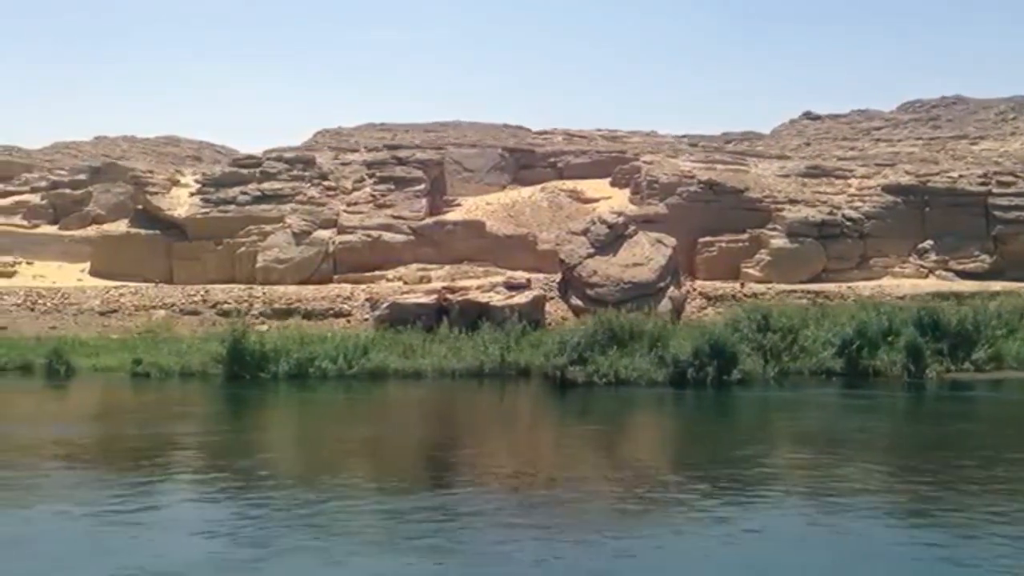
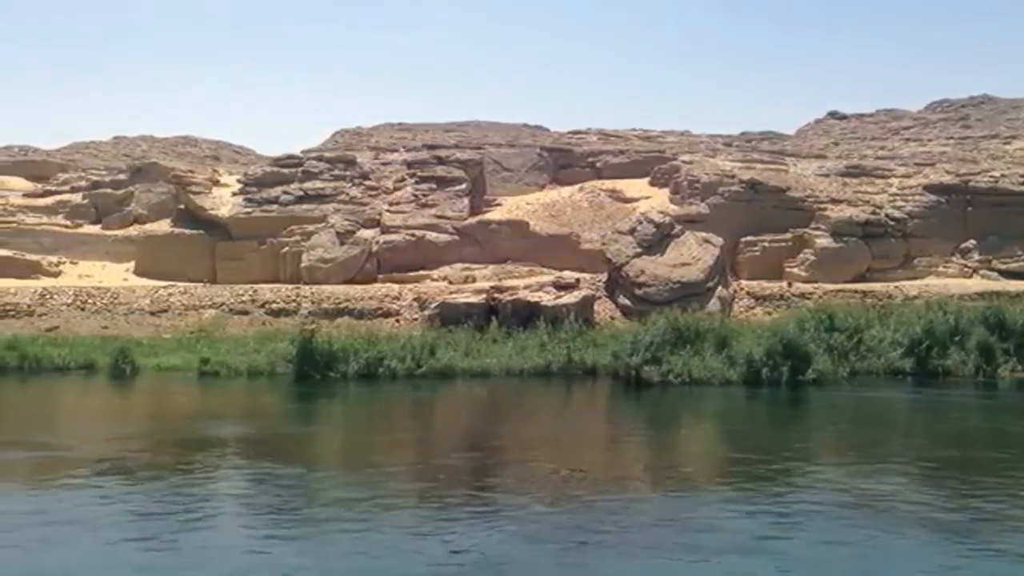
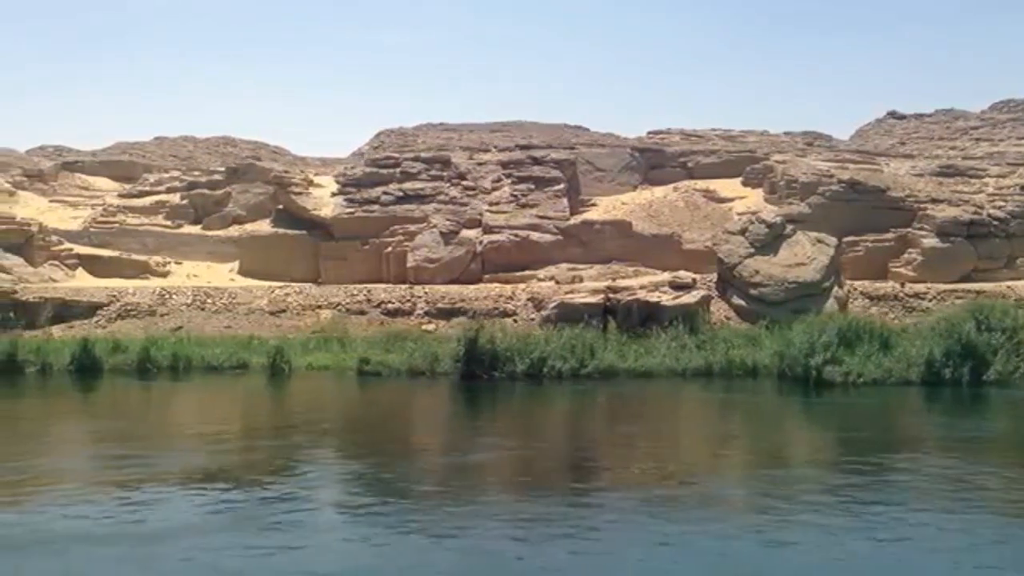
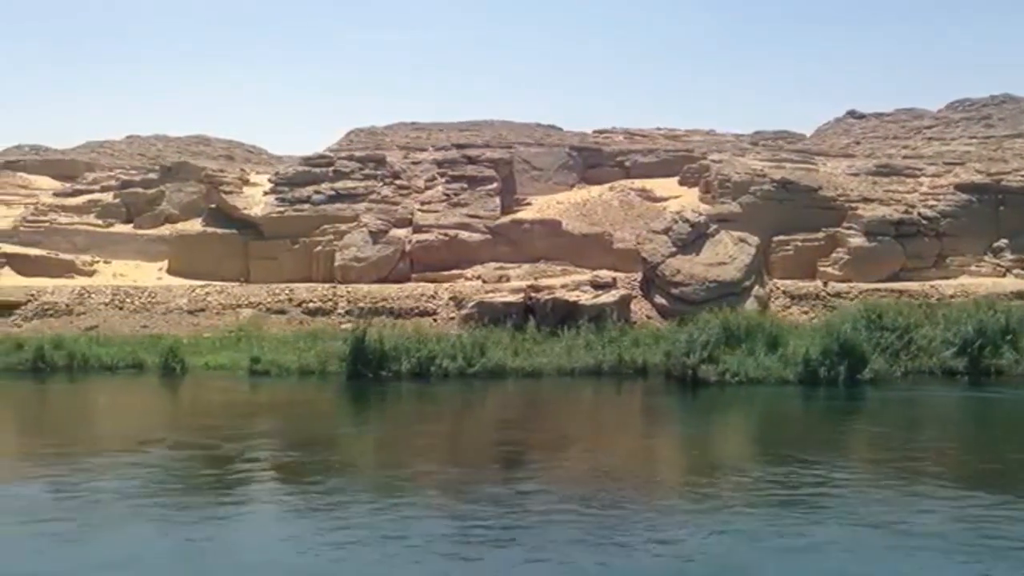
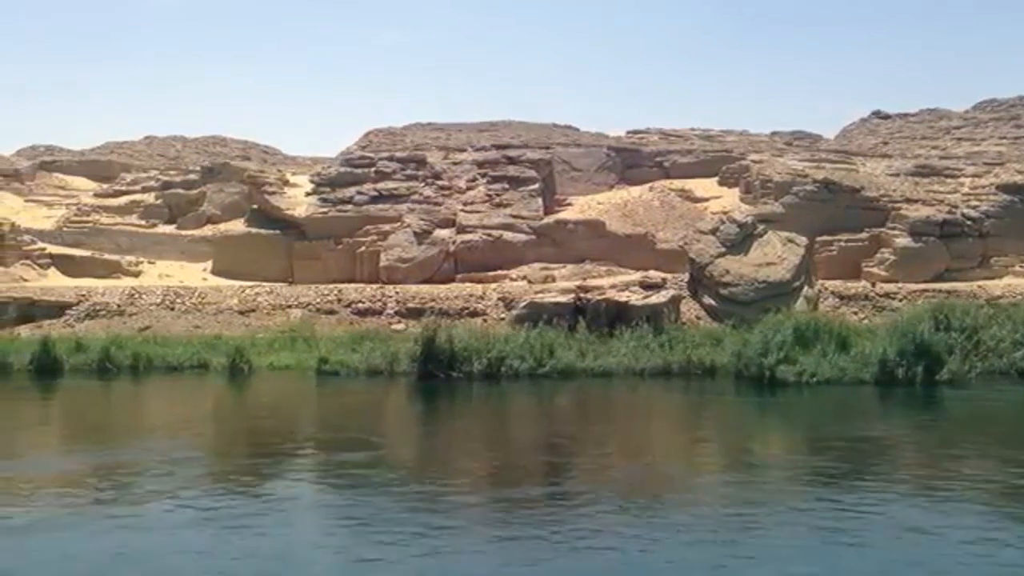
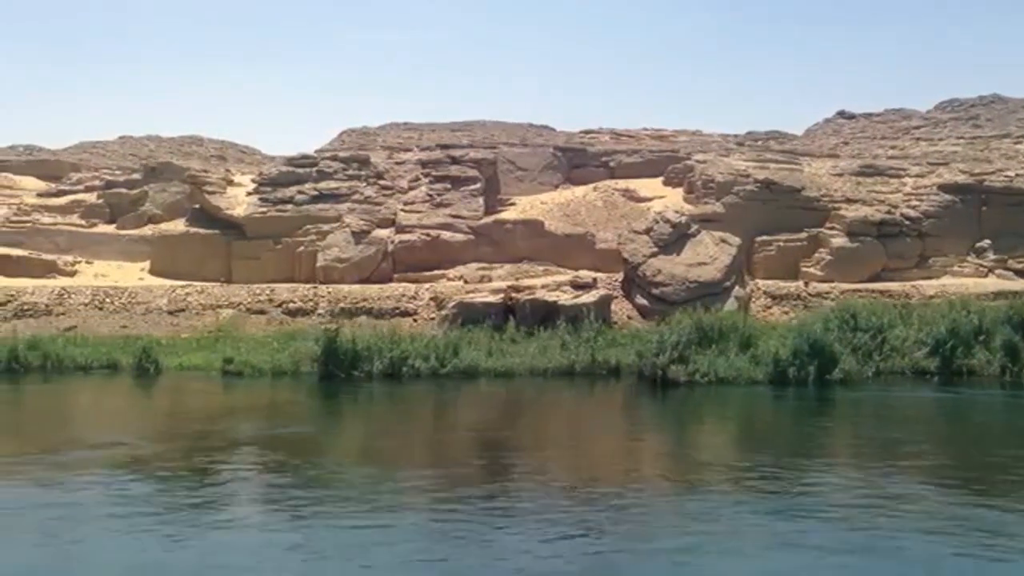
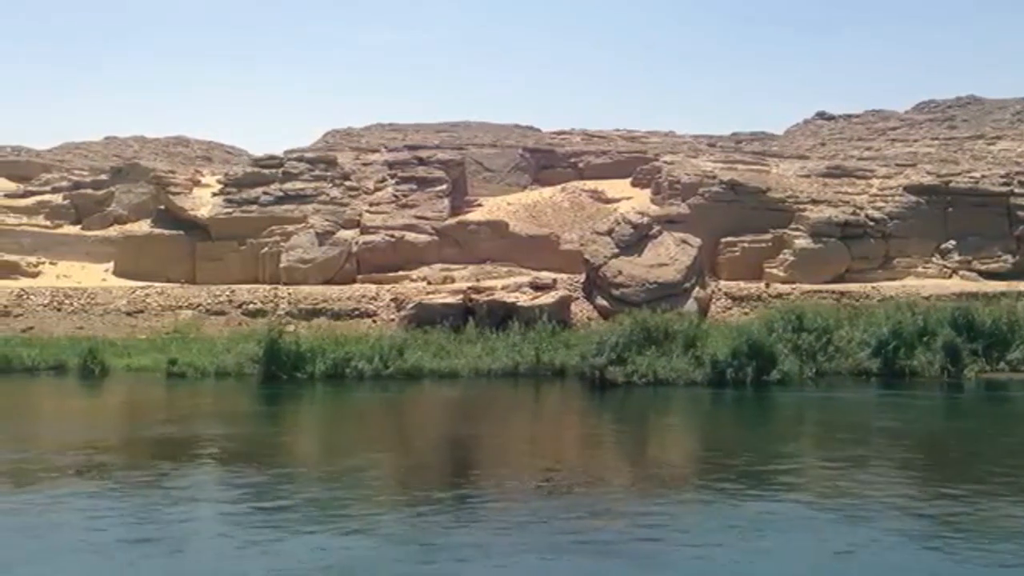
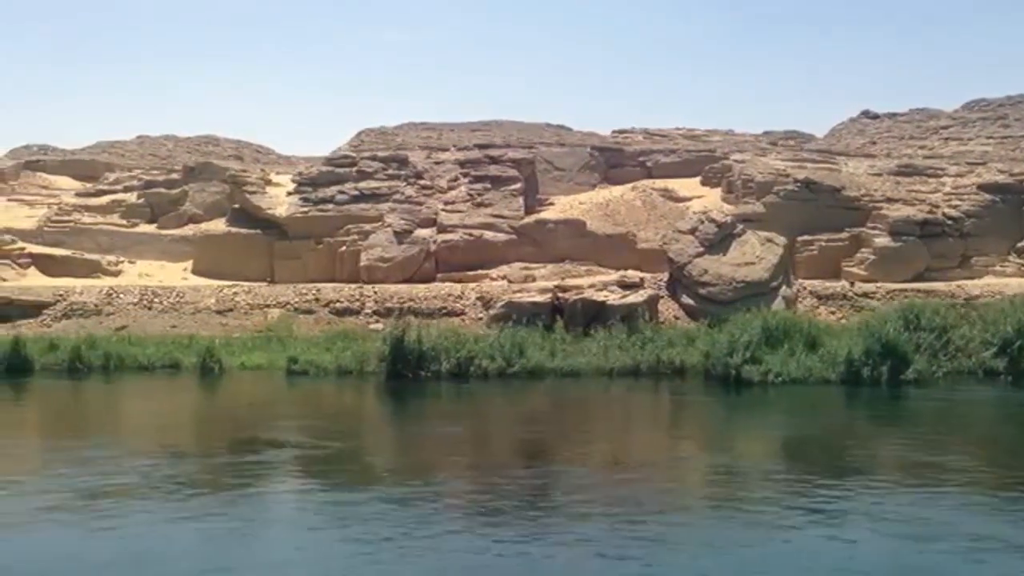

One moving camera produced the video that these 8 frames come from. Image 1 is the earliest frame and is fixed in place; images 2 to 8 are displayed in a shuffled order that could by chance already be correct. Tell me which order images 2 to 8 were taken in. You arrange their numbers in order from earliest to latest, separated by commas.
7, 2, 6, 4, 8, 5, 3
